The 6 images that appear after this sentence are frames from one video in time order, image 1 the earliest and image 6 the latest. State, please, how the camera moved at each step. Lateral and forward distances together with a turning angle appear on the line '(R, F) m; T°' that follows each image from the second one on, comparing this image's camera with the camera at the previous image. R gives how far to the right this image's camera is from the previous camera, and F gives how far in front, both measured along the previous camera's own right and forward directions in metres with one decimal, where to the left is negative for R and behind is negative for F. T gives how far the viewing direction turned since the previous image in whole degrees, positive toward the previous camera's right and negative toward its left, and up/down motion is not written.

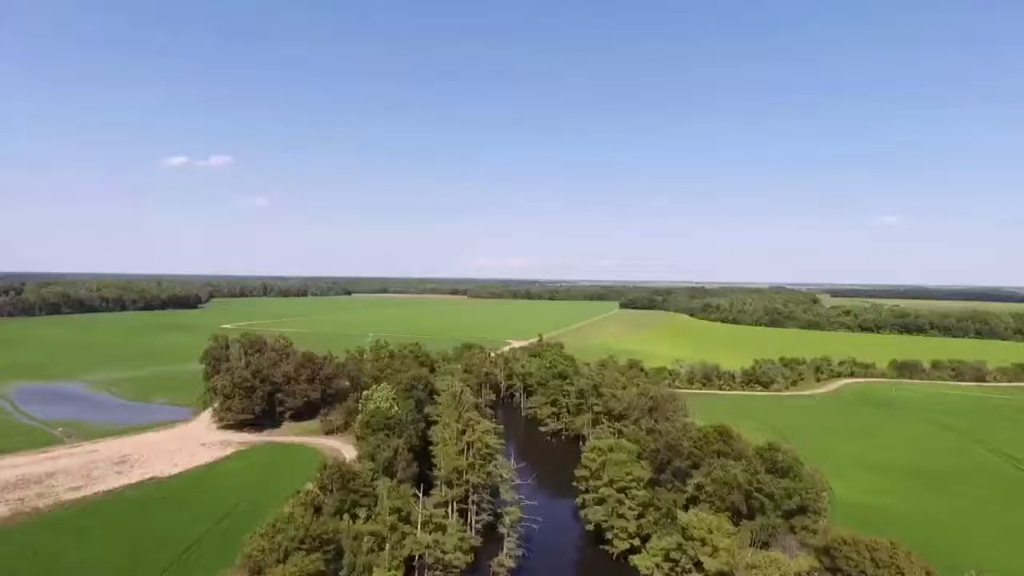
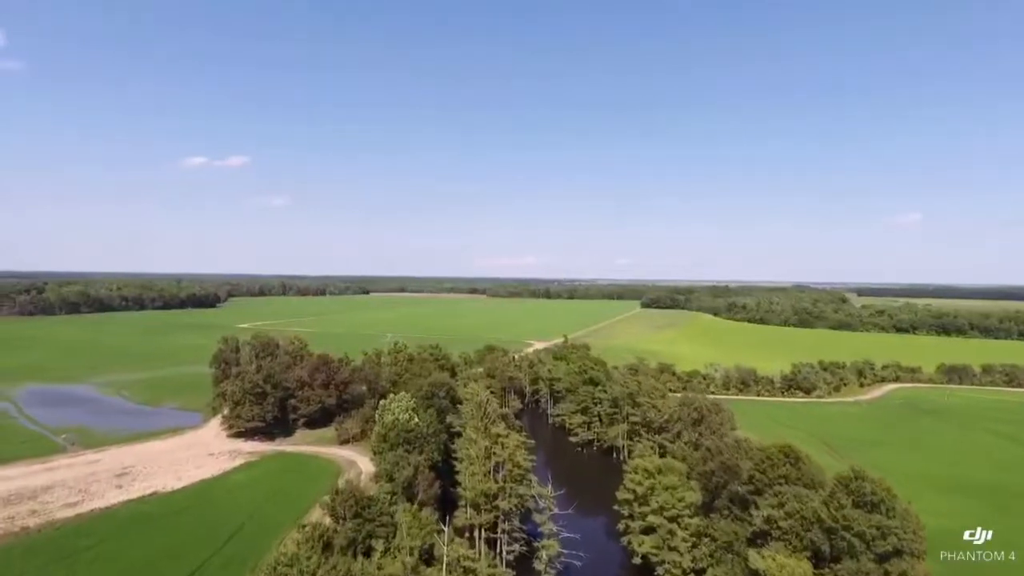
(-0.9, +4.1) m; -2°
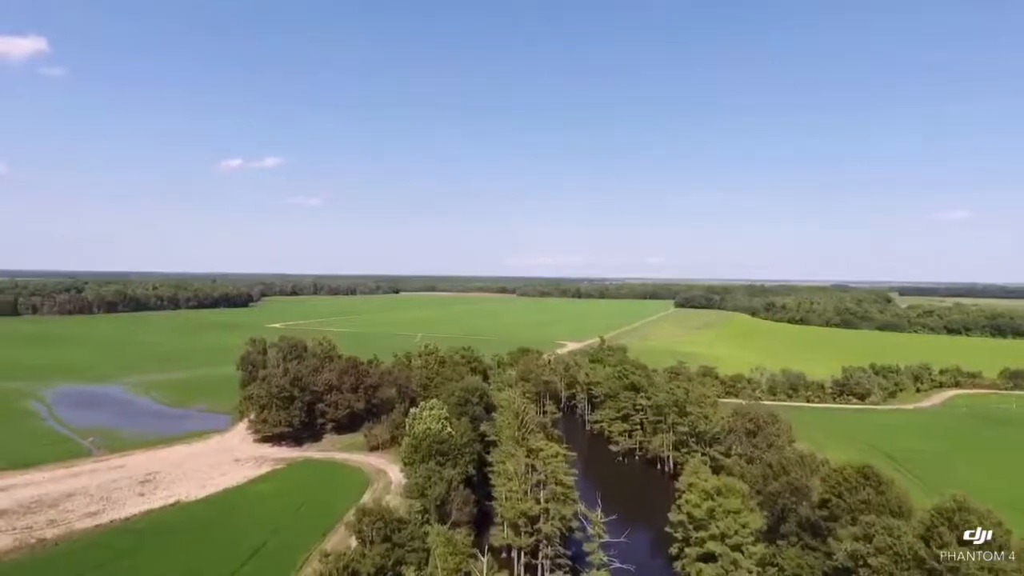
(-0.6, +2.9) m; -3°
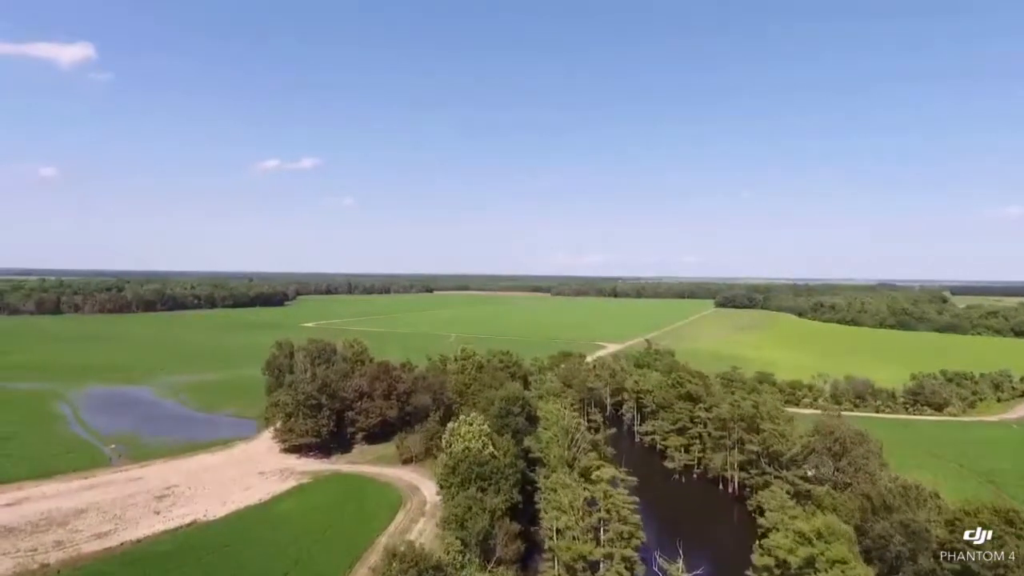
(-0.9, +4.4) m; -3°
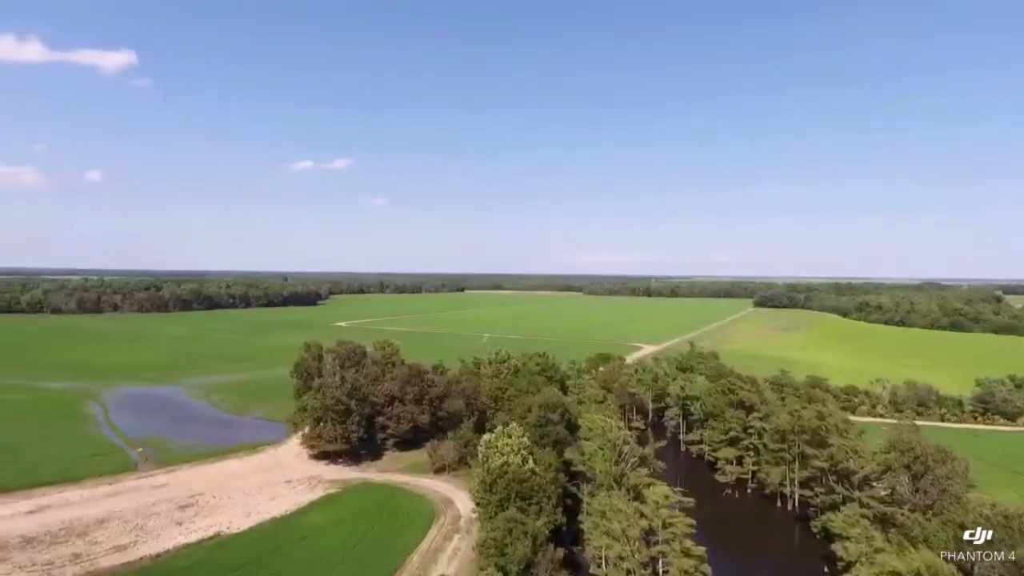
(-0.5, +2.8) m; -3°
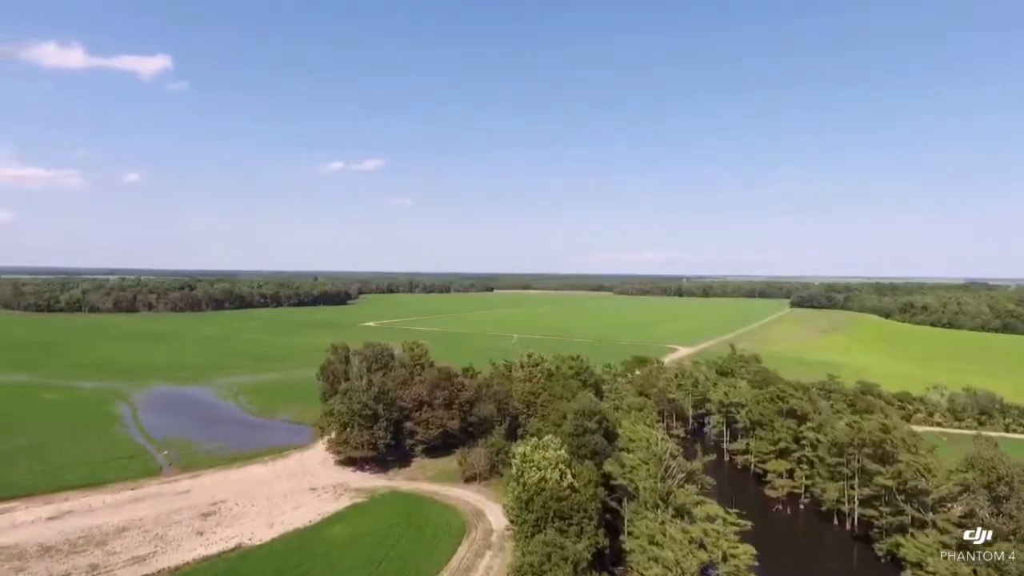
(-0.4, +2.3) m; -3°
